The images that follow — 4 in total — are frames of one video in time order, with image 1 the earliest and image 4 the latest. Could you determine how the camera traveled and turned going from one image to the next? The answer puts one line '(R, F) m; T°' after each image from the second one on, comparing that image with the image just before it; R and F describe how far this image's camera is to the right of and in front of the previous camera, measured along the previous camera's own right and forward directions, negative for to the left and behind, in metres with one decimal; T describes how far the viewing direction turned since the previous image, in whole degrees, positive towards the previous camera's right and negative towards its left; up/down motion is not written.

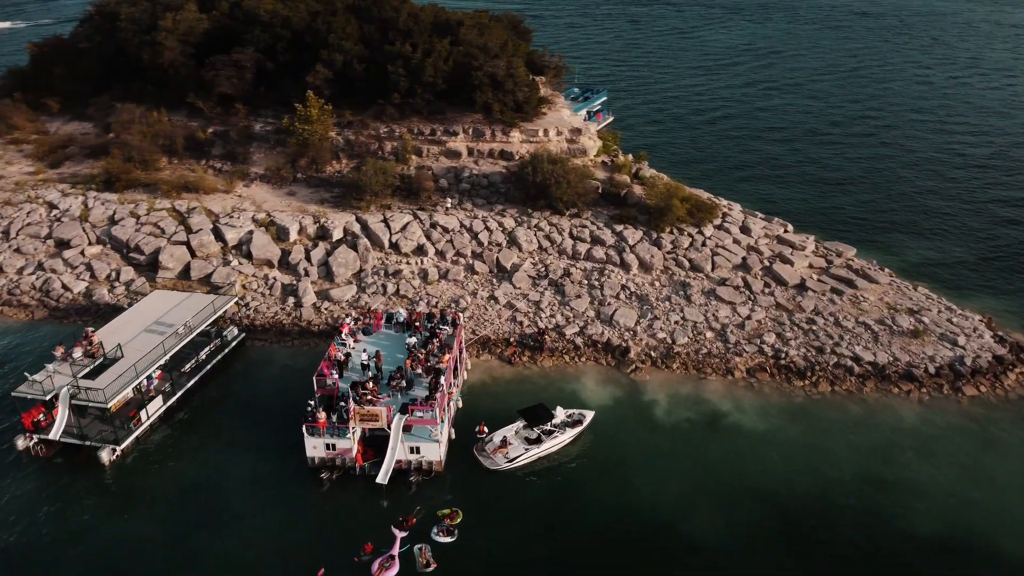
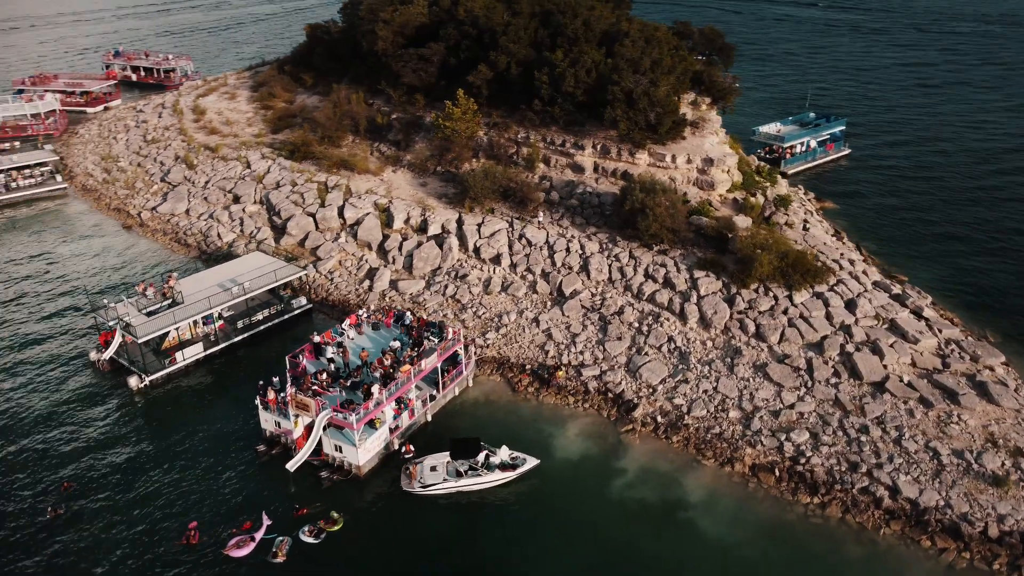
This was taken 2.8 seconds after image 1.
(+14.1, +4.4) m; -23°
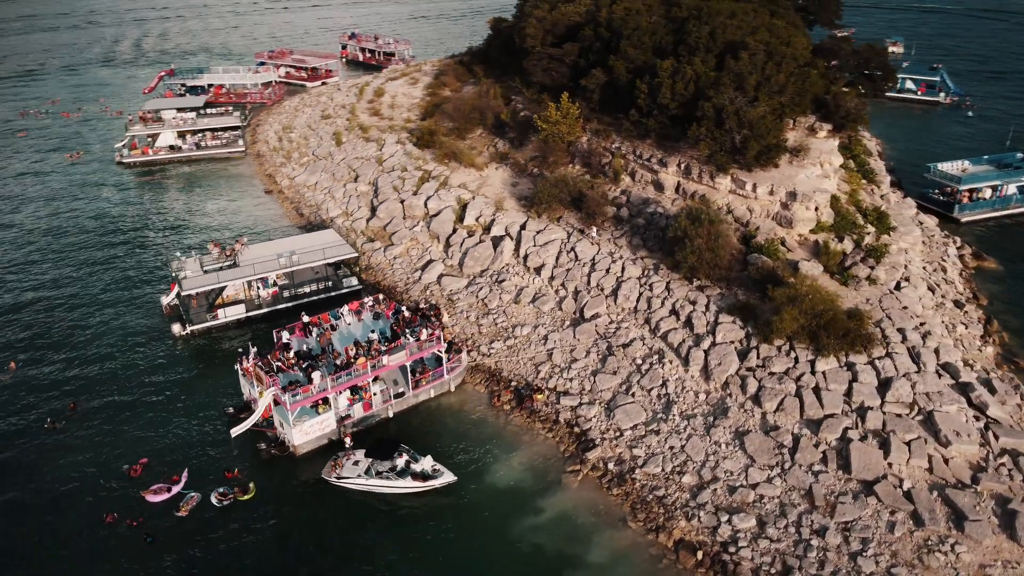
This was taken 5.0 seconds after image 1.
(+12.0, +3.2) m; -18°
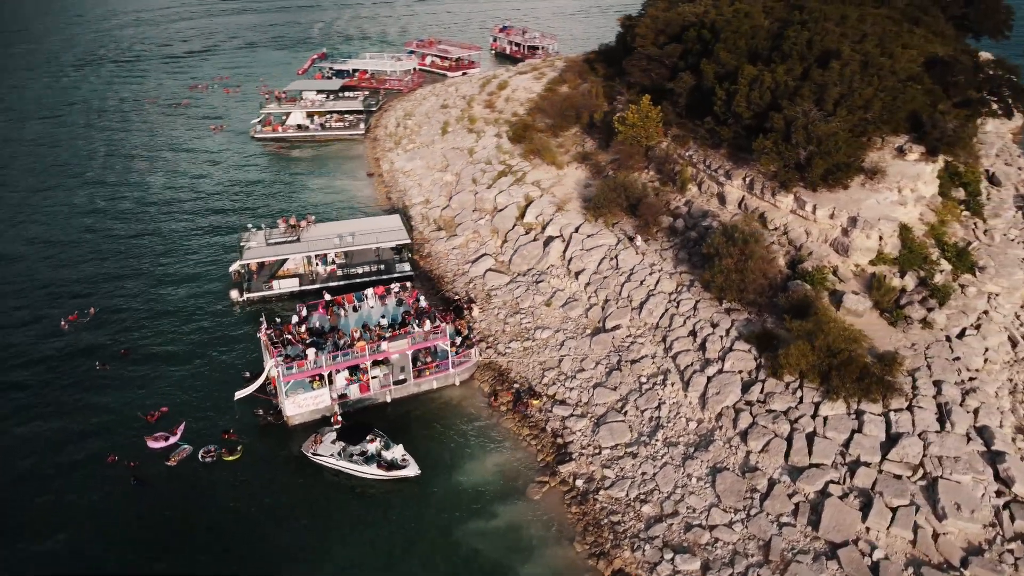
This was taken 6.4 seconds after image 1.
(+7.4, +1.2) m; -12°
